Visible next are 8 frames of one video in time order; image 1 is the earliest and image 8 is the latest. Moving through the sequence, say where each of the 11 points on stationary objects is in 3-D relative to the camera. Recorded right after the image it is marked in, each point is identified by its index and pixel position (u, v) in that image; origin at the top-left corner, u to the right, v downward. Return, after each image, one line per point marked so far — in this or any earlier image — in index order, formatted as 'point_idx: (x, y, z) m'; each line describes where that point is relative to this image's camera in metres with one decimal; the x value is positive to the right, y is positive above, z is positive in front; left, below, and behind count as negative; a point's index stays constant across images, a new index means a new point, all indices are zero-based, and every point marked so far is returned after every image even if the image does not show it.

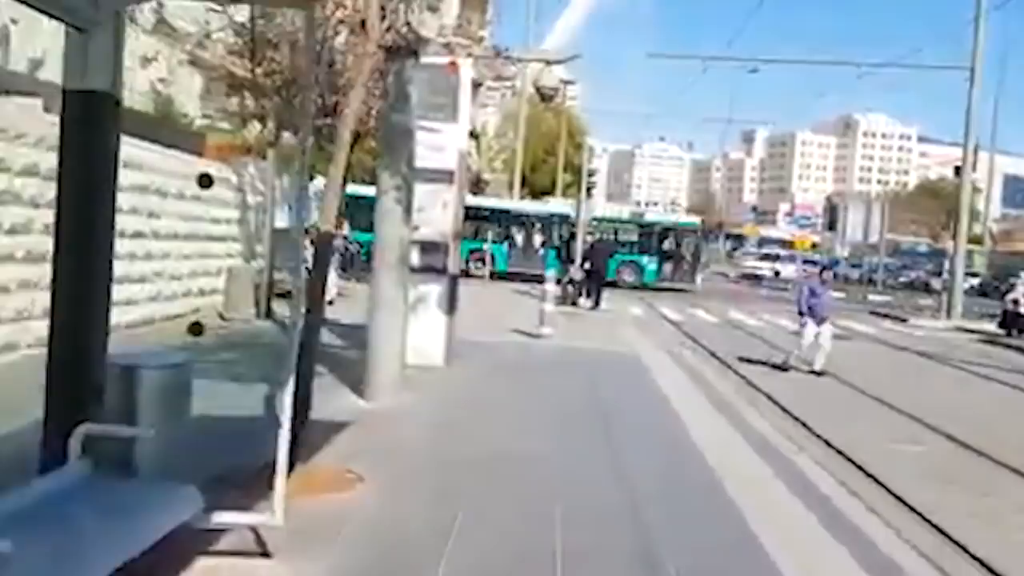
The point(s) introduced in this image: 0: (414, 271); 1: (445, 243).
0: (-1.0, +0.2, +14.7) m
1: (-0.7, +0.5, +14.6) m
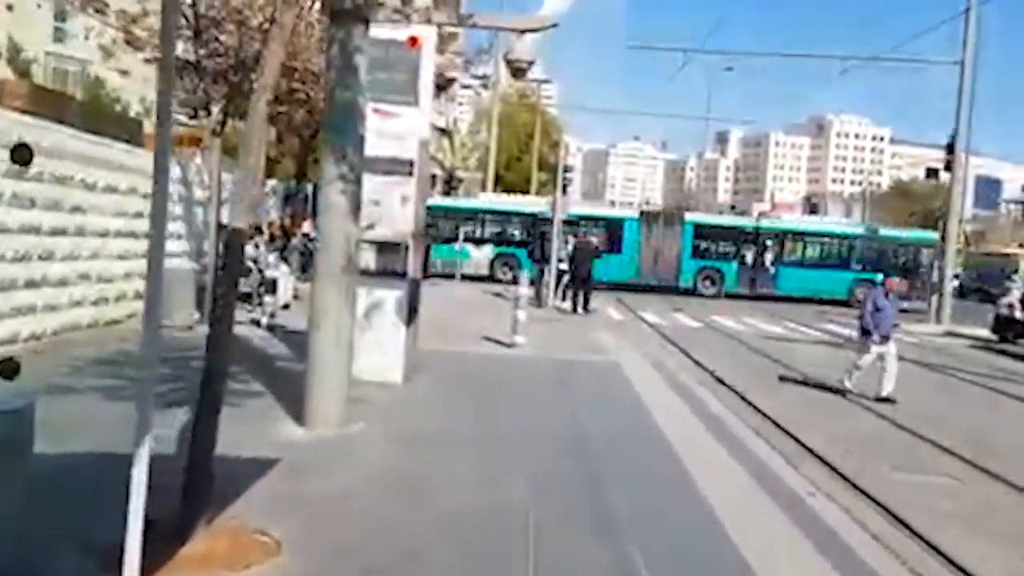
0: (-1.3, +0.1, +12.9) m
1: (-1.0, +0.4, +12.9) m
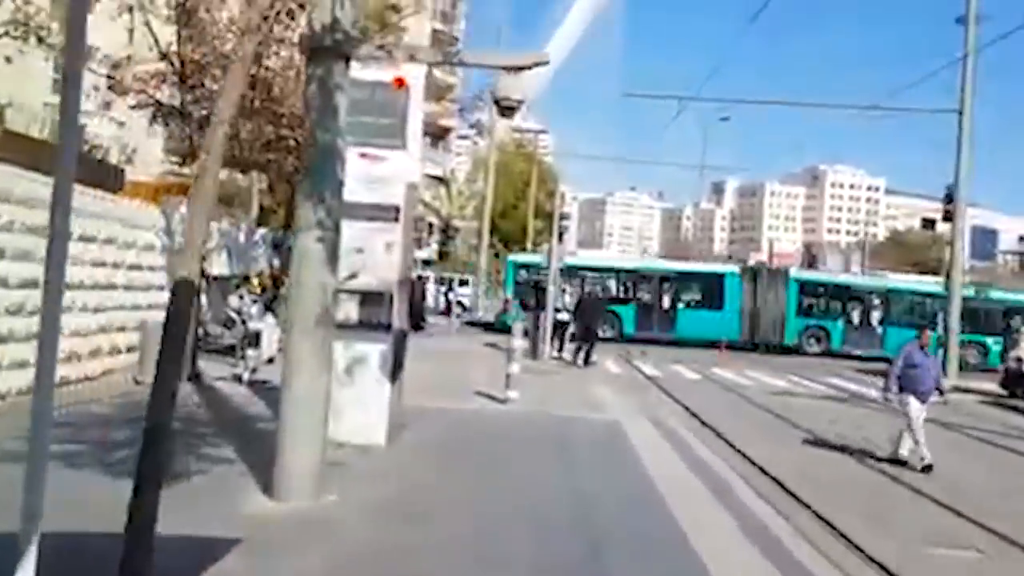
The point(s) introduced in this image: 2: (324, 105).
0: (-1.4, -0.3, +12.2) m
1: (-1.1, 0.0, +12.2) m
2: (-1.2, +1.2, +9.0) m
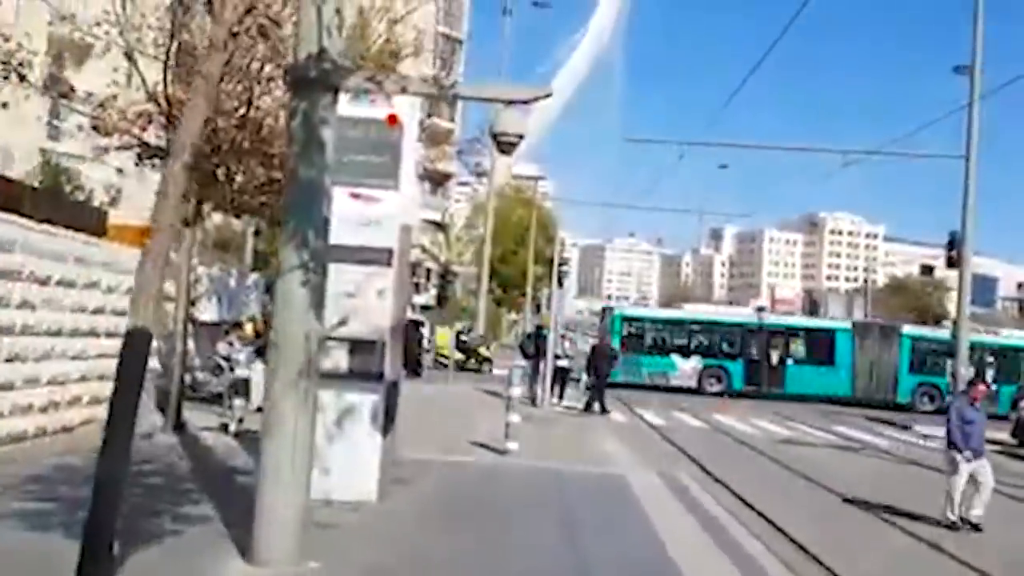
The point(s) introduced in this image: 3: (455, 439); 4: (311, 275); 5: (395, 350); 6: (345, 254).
0: (-1.4, -0.7, +11.6) m
1: (-1.1, -0.4, +11.5) m
2: (-1.2, +0.9, +8.3) m
3: (-0.8, -2.1, +19.2) m
4: (-1.2, +0.1, +8.4) m
5: (-1.0, -0.5, +11.8) m
6: (-1.4, +0.3, +11.5) m
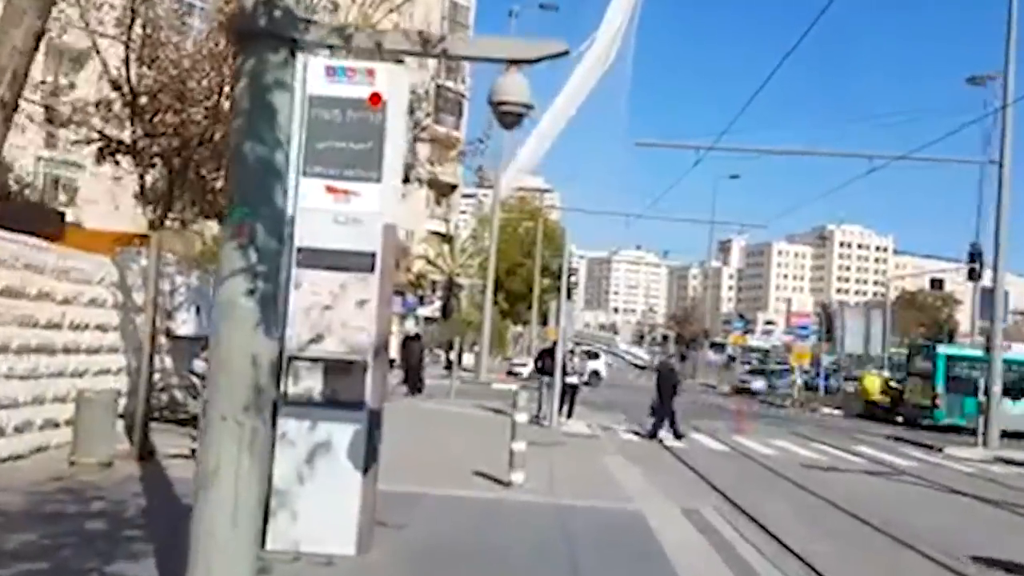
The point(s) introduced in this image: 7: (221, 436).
0: (-1.4, -0.8, +9.7) m
1: (-1.1, -0.5, +9.7) m
2: (-1.2, +0.8, +6.6) m
3: (-0.8, -2.2, +17.3) m
4: (-1.2, 0.0, +6.6) m
5: (-1.0, -0.6, +10.0) m
6: (-1.4, +0.2, +9.7) m
7: (-1.3, -0.7, +6.5) m
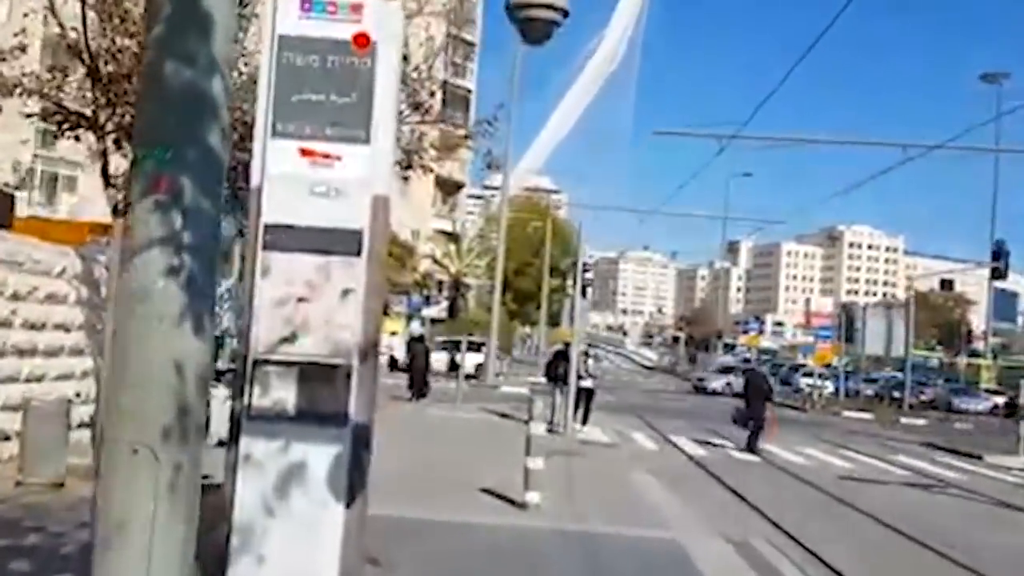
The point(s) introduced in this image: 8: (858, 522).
0: (-1.3, -0.7, +7.9) m
1: (-0.9, -0.4, +7.8) m
2: (-1.1, +0.9, +4.7) m
3: (-0.6, -2.2, +15.4) m
4: (-1.1, +0.1, +4.7) m
5: (-0.8, -0.5, +8.1) m
6: (-1.2, +0.3, +7.8) m
7: (-1.3, -0.6, +4.6) m
8: (+4.9, -3.3, +19.9) m
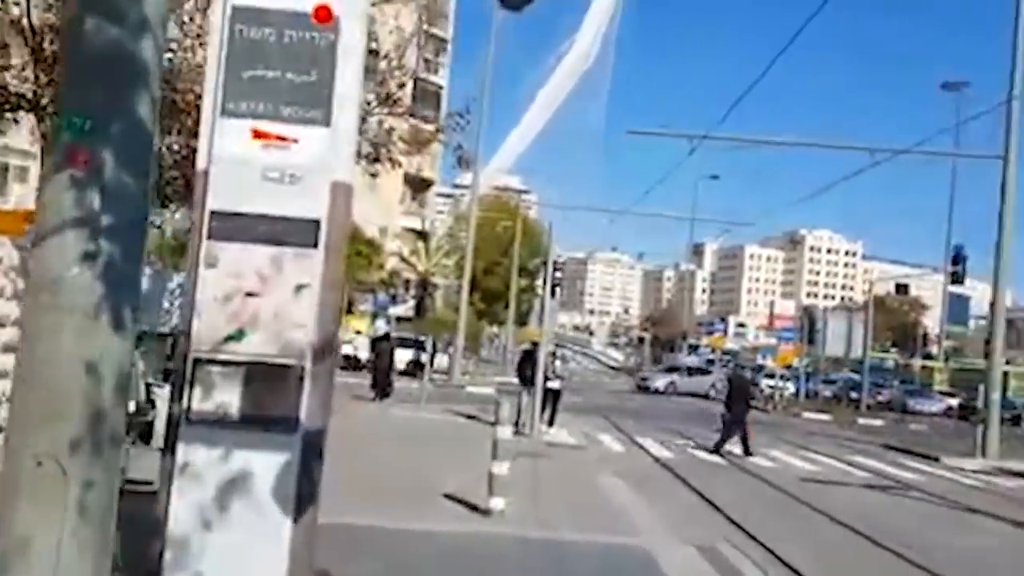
0: (-1.4, -0.7, +7.3) m
1: (-1.1, -0.4, +7.2) m
2: (-1.2, +1.0, +4.1) m
3: (-1.0, -2.1, +14.8) m
4: (-1.2, +0.1, +4.1) m
5: (-1.0, -0.5, +7.5) m
6: (-1.4, +0.3, +7.2) m
7: (-1.3, -0.6, +4.0) m
8: (+4.4, -3.3, +19.4) m
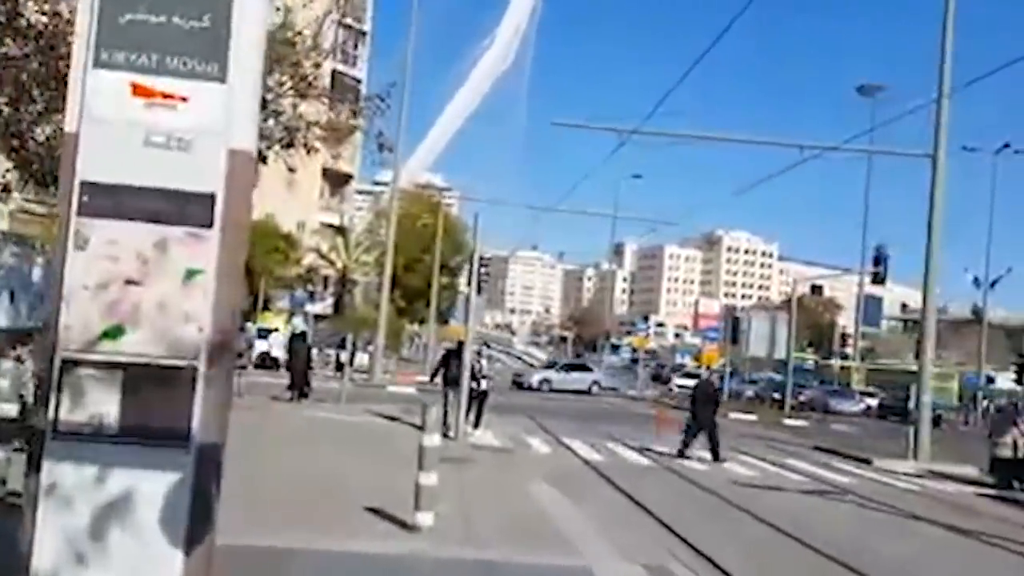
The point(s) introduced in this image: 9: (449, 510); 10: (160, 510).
0: (-1.7, -0.6, +6.1) m
1: (-1.4, -0.4, +6.1) m
2: (-1.3, +1.0, +2.9) m
3: (-1.7, -2.1, +13.7) m
4: (-1.3, +0.2, +2.9) m
5: (-1.3, -0.5, +6.4) m
6: (-1.7, +0.4, +6.0) m
7: (-1.5, -0.5, +2.9) m
8: (+3.4, -3.3, +18.5) m
9: (-0.7, -2.3, +14.8) m
10: (-1.5, -1.0, +6.1) m
